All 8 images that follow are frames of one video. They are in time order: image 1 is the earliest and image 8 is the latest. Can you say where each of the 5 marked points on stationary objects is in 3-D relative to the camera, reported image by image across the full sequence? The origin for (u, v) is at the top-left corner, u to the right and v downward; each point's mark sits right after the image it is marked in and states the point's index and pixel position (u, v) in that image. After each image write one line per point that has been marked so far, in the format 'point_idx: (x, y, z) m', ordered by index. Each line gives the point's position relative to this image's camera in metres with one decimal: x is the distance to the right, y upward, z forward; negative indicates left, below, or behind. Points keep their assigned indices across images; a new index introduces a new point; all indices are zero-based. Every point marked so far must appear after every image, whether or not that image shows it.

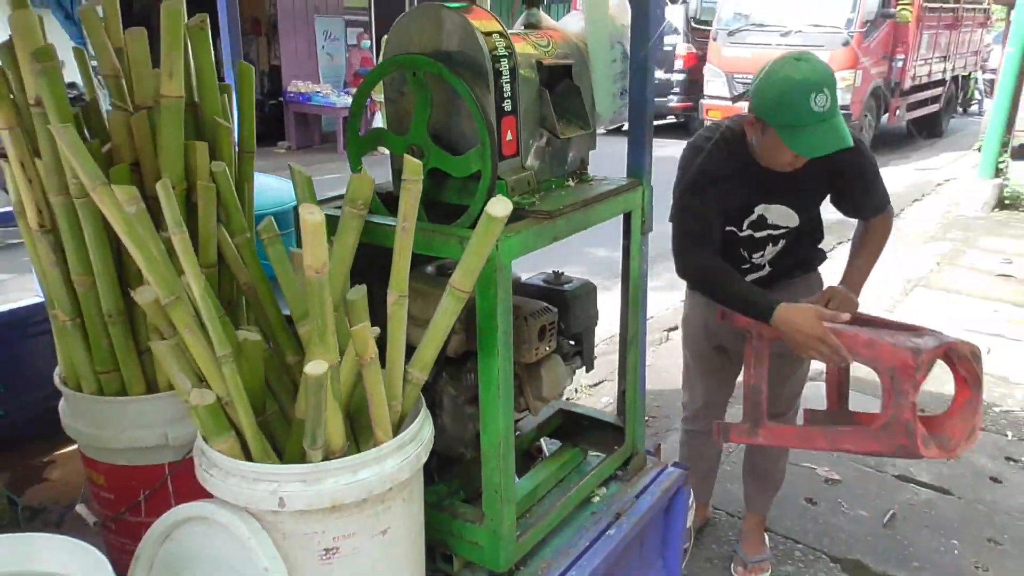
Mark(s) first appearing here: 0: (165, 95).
0: (-0.5, +0.3, +1.1) m
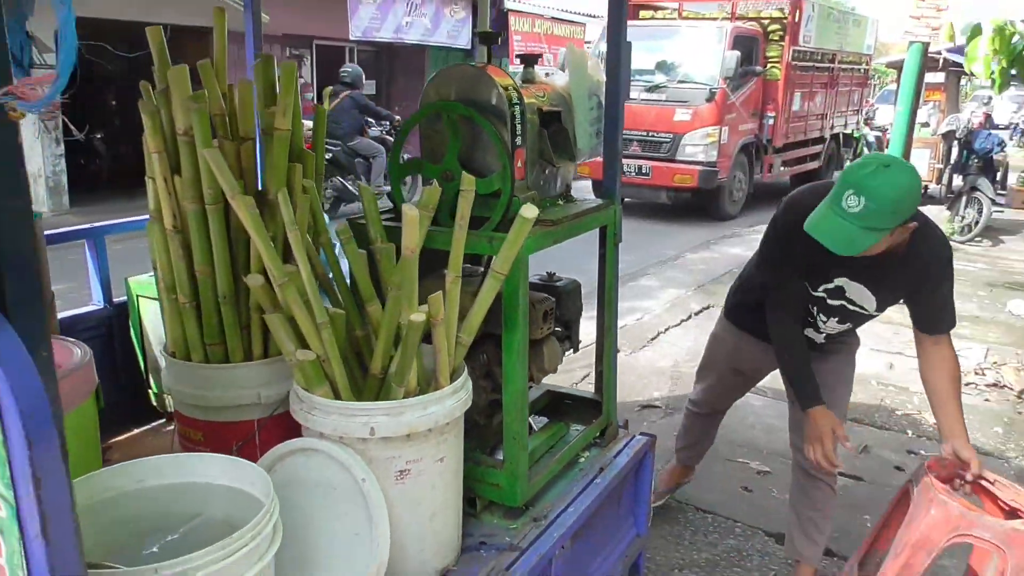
0: (-0.4, +0.3, +1.5) m
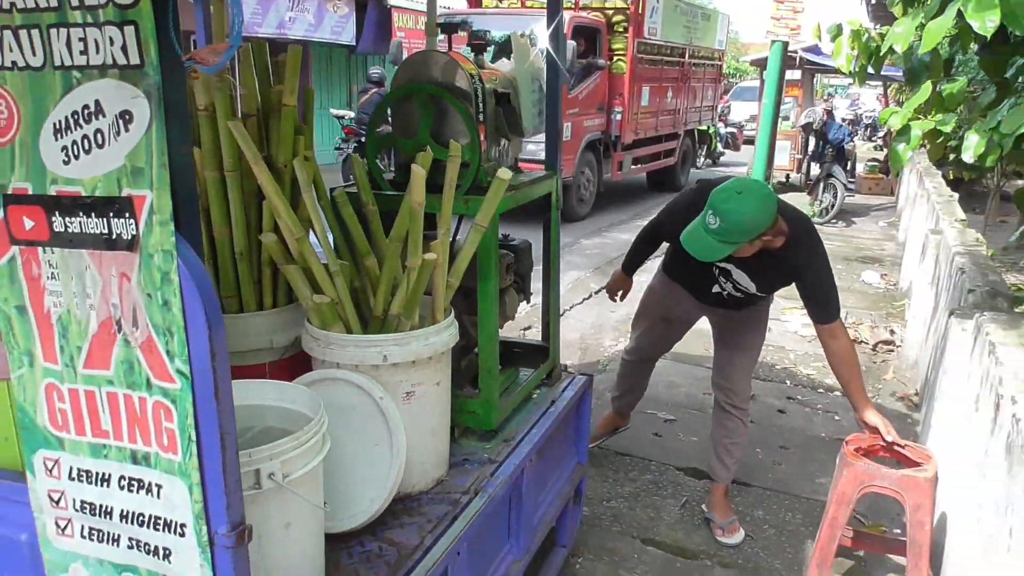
0: (-0.5, +0.4, +1.7) m
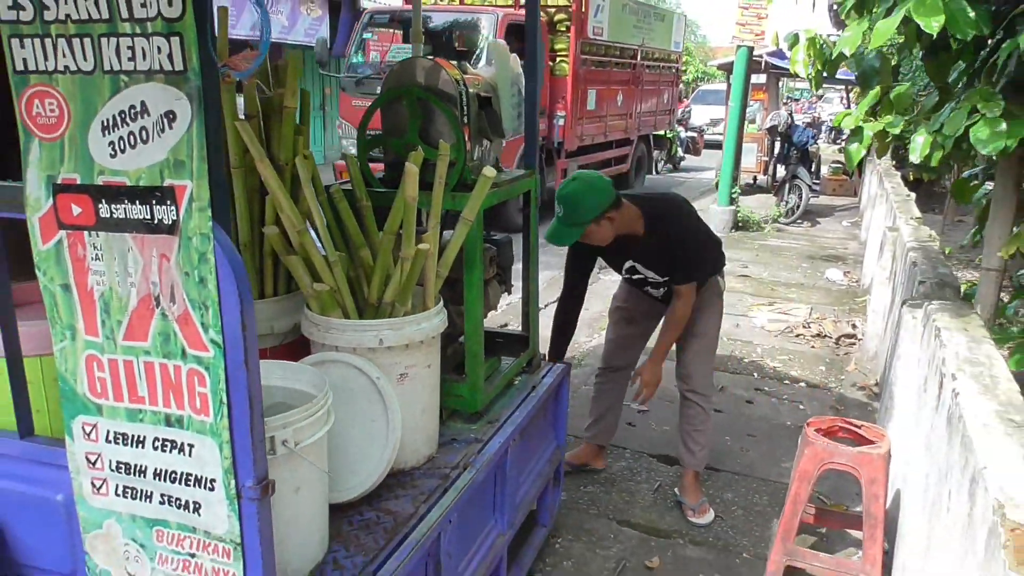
0: (-0.5, +0.4, +1.9) m
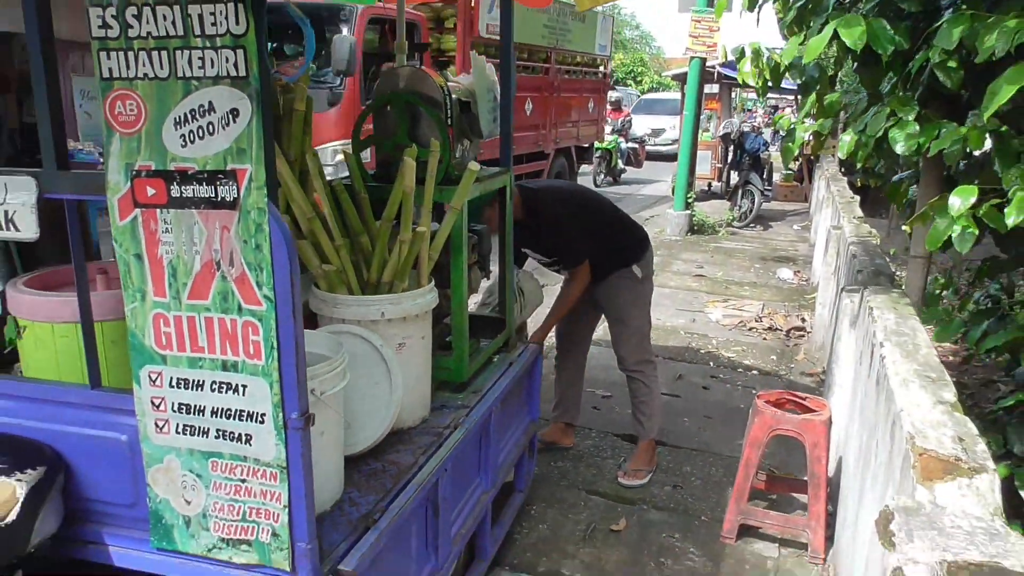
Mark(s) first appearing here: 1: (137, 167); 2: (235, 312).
0: (-0.6, +0.5, +2.1) m
1: (-0.7, +0.2, +1.4) m
2: (-0.5, 0.0, +1.4) m
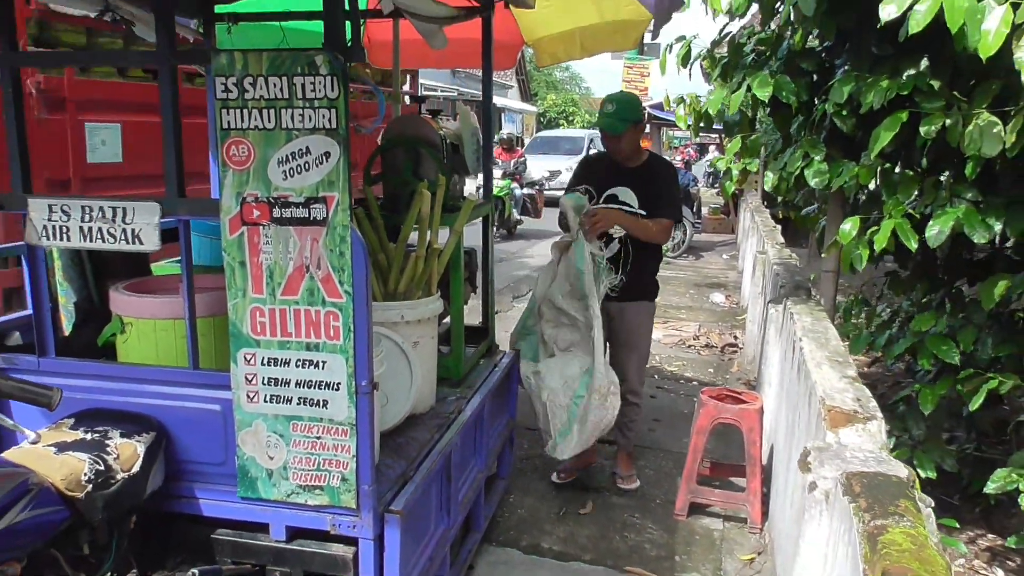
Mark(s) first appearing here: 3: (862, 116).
0: (-0.6, +0.4, +2.6) m
1: (-0.6, +0.2, +1.9) m
2: (-0.4, 0.0, +1.9) m
3: (+1.4, +0.7, +3.2) m
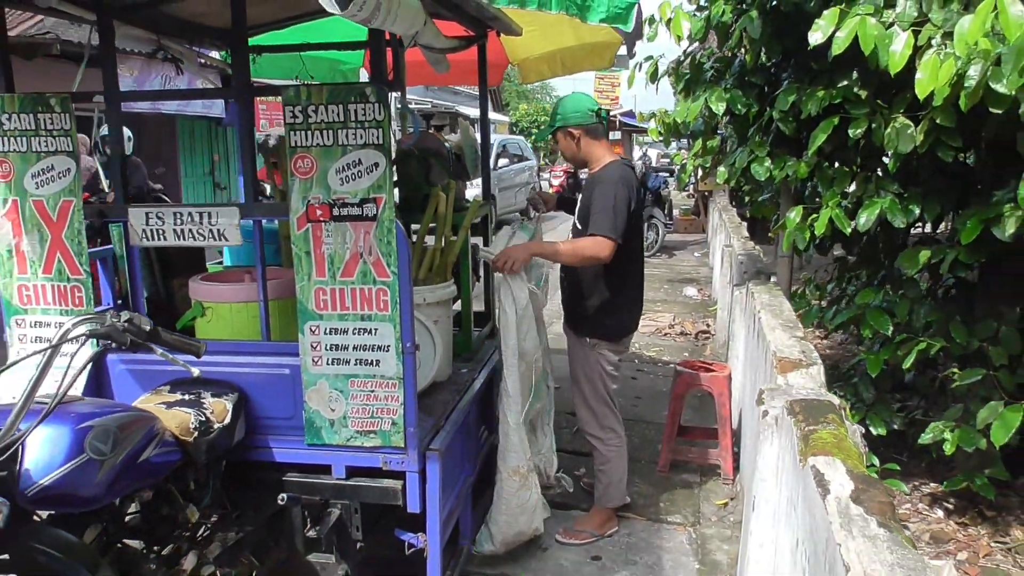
0: (-0.6, +0.5, +3.1) m
1: (-0.6, +0.3, +2.4) m
2: (-0.4, 0.0, +2.4) m
3: (+1.4, +0.8, +3.8) m
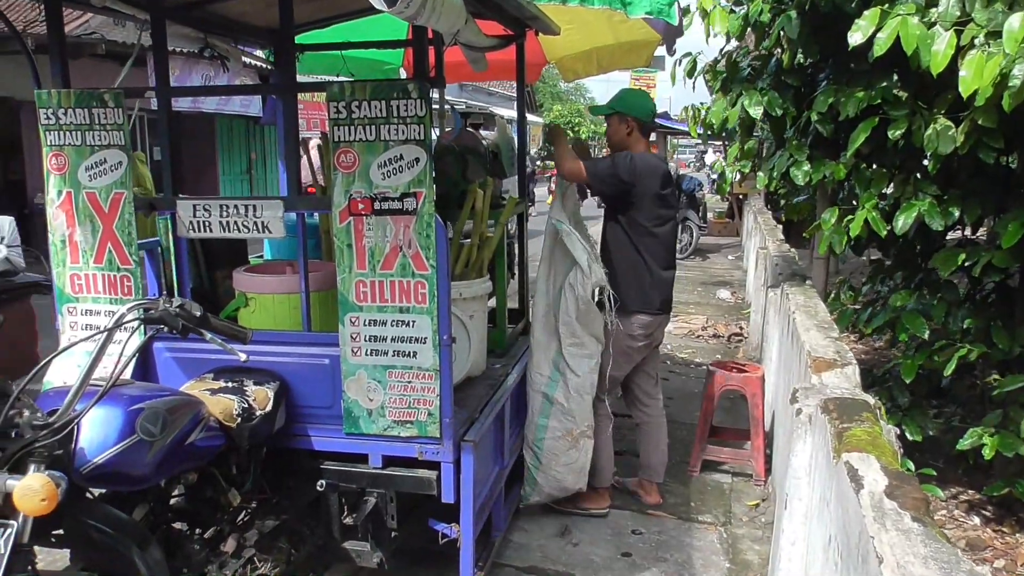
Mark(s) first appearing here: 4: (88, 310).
0: (-0.4, +0.5, +3.1) m
1: (-0.5, +0.3, +2.4) m
2: (-0.3, 0.0, +2.4) m
3: (+1.5, +0.8, +3.8) m
4: (-1.4, -0.1, +2.7) m
